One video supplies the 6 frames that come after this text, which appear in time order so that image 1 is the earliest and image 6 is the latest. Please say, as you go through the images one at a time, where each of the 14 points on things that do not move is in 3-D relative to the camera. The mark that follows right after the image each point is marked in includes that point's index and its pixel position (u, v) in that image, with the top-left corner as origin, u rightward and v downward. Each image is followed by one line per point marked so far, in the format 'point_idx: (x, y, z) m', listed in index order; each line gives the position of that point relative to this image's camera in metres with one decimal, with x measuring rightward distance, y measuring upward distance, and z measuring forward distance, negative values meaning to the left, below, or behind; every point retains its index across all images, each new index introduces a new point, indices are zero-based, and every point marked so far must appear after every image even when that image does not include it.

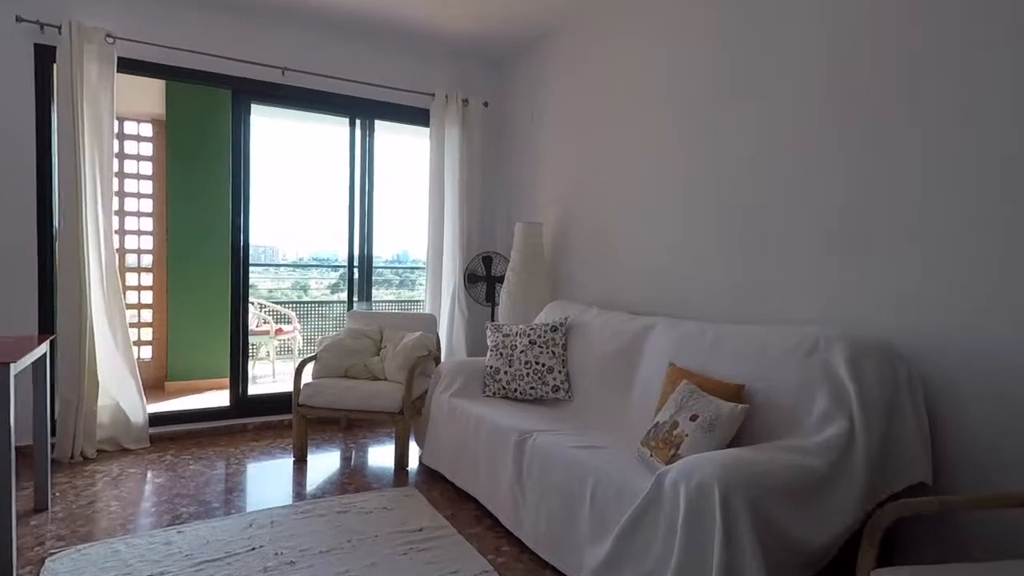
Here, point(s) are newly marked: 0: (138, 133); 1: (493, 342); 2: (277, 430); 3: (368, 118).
0: (-3.3, +1.4, +5.3) m
1: (-0.1, -0.3, +3.2) m
2: (-1.5, -0.9, +3.8) m
3: (-1.0, +1.2, +4.2) m
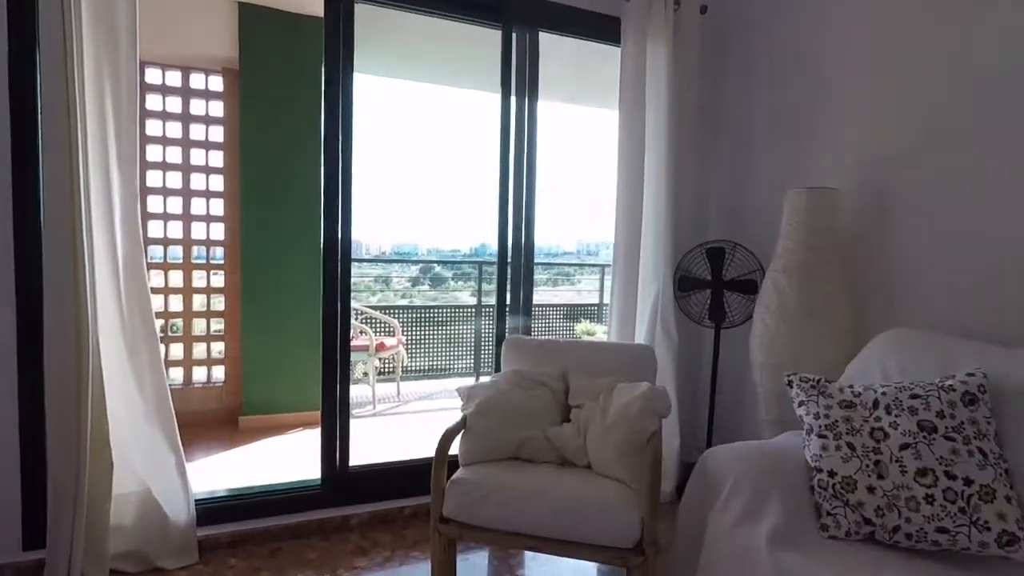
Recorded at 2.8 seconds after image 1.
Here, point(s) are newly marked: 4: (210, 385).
0: (-2.1, +1.4, +4.1) m
1: (+0.8, -0.4, +1.6) m
2: (-0.5, -1.0, +2.4) m
3: (+0.1, +1.1, +2.7) m
4: (-2.1, -0.7, +4.2) m
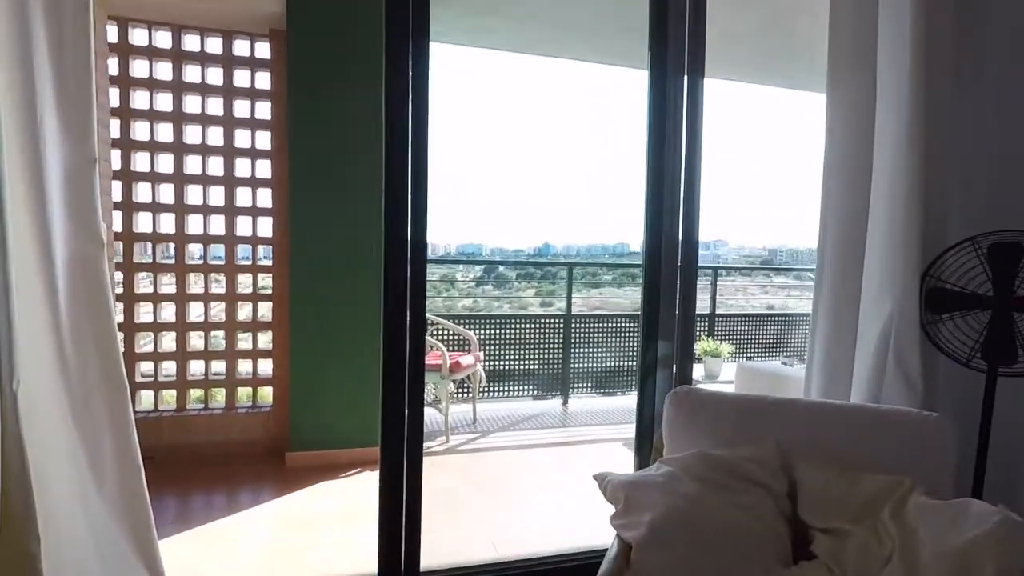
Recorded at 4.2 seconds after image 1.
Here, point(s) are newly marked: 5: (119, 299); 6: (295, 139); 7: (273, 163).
0: (-1.5, +1.3, +3.4) m
1: (+1.1, -0.4, +0.6) m
2: (-0.1, -1.0, +1.6) m
3: (+0.5, +1.1, +1.8) m
4: (-1.5, -0.7, +3.5) m
5: (-2.2, -0.1, +3.4) m
6: (-1.2, +0.8, +3.3) m
7: (-1.4, +0.7, +3.5) m
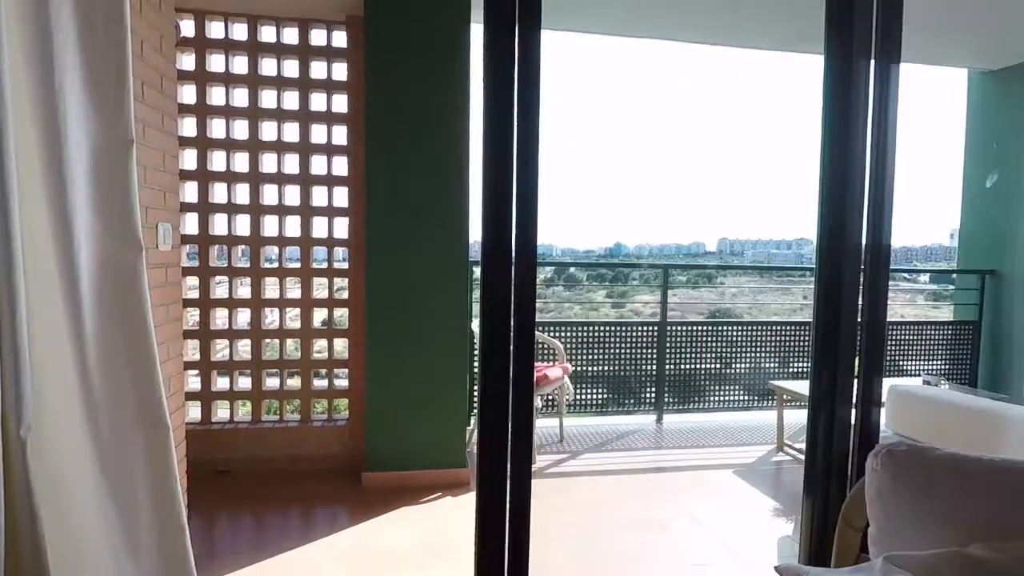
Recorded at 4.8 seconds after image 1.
0: (-1.0, +1.3, +3.2) m
1: (+1.3, -0.4, +0.1) m
2: (+0.2, -1.0, +1.2) m
3: (+0.8, +1.1, +1.4) m
4: (-1.0, -0.8, +3.3) m
5: (-1.7, -0.1, +3.3) m
6: (-0.7, +0.8, +3.0) m
7: (-0.9, +0.7, +3.3) m
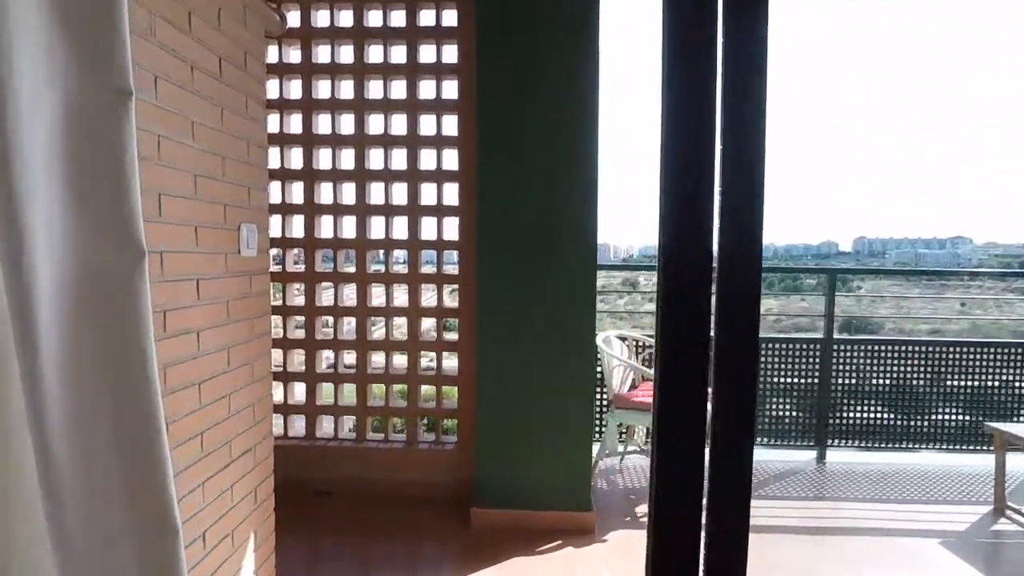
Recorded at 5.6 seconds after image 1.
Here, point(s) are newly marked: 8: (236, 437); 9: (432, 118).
0: (-0.4, +1.3, +2.9) m
1: (+1.3, -0.5, -0.6) m
2: (+0.4, -1.1, +0.7) m
3: (+1.1, +1.0, +0.8) m
4: (-0.4, -0.8, +3.0) m
5: (-1.1, -0.1, +3.1) m
6: (-0.1, +0.7, +2.7) m
7: (-0.2, +0.7, +2.9) m
8: (-0.7, -0.4, +1.6) m
9: (-0.4, +0.8, +3.0) m
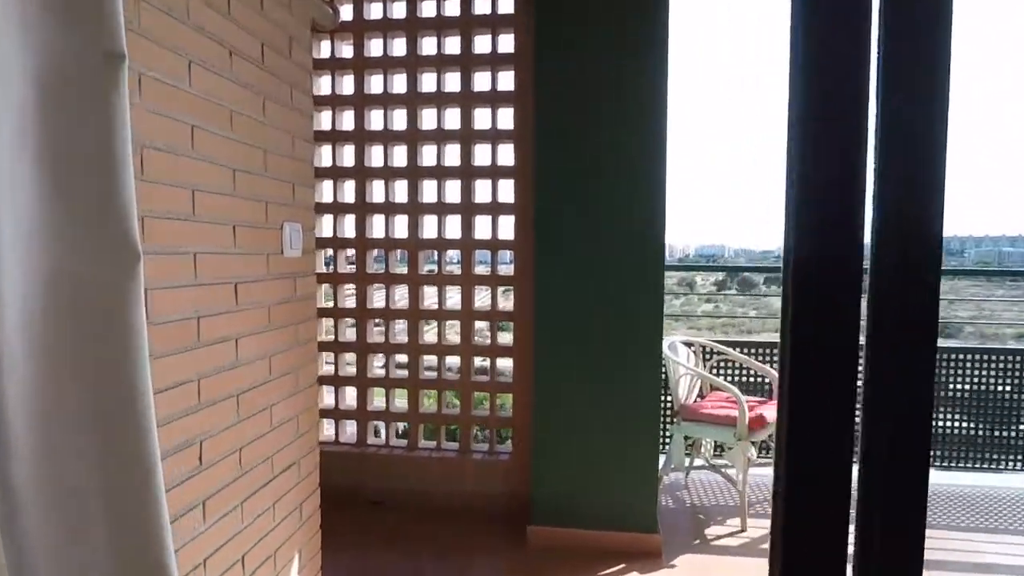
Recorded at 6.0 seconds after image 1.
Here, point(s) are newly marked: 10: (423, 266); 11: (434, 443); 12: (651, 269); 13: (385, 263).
0: (-0.1, +1.3, +2.8) m
1: (+1.3, -0.5, -0.8) m
2: (+0.5, -1.1, +0.5) m
3: (+1.2, +1.0, +0.5) m
4: (-0.1, -0.8, +2.8) m
5: (-0.8, -0.1, +3.0) m
6: (+0.1, +0.7, +2.5) m
7: (0.0, +0.6, +2.8) m
8: (-0.6, -0.4, +1.5) m
9: (-0.1, +0.8, +2.8) m
10: (-0.4, +0.1, +2.9) m
11: (-0.4, -0.8, +3.0) m
12: (+0.6, +0.1, +2.4) m
13: (-0.6, +0.1, +3.0) m
